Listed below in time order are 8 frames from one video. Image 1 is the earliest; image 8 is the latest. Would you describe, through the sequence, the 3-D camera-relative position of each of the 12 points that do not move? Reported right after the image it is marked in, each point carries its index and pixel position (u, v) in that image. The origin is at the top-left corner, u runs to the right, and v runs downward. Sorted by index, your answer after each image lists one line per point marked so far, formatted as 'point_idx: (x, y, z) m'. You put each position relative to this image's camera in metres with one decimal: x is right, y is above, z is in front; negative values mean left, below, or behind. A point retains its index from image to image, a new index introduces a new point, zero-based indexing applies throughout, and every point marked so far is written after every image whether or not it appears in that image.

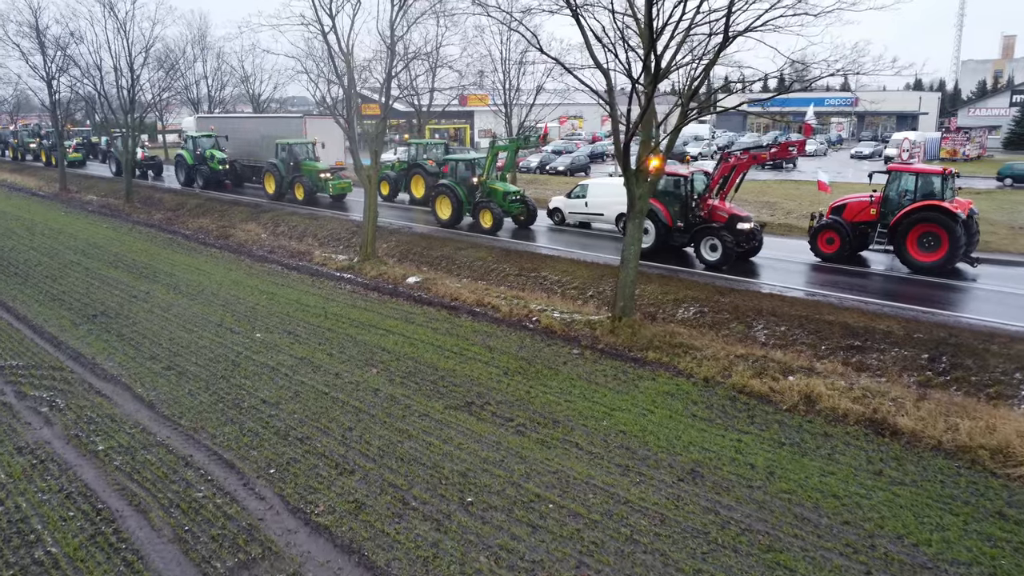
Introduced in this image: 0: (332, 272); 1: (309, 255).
0: (-3.6, +0.3, +15.8) m
1: (-4.4, +0.7, +17.4) m
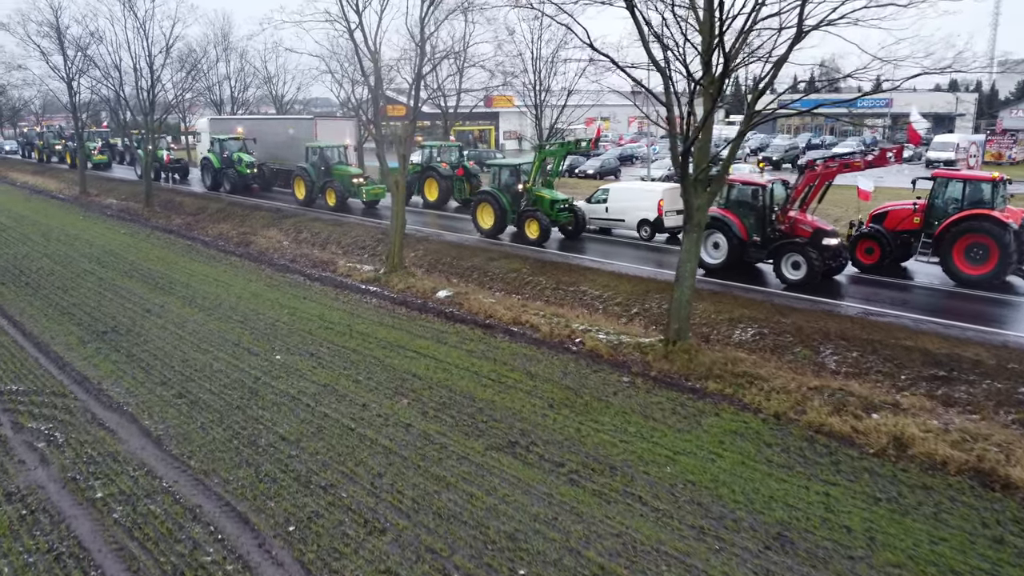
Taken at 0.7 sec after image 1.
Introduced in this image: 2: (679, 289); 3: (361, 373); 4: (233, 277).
0: (-2.9, +0.1, +14.9) m
1: (-3.7, +0.5, +16.5) m
2: (+2.2, 0.0, +10.3) m
3: (-1.9, -1.1, +9.9) m
4: (-5.5, +0.2, +15.7) m
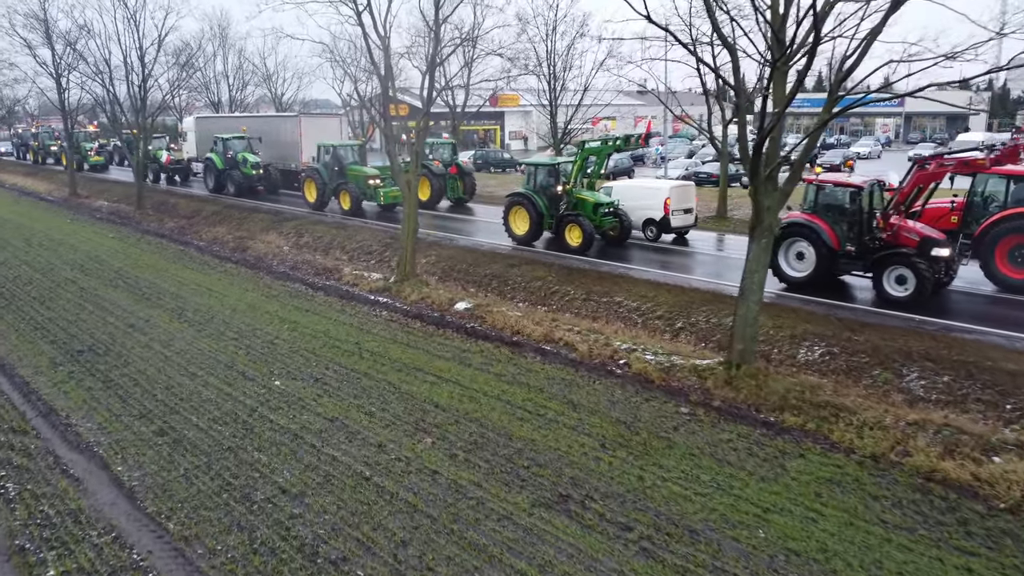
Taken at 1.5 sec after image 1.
0: (-2.5, -0.1, +13.5) m
1: (-3.3, +0.3, +15.1) m
2: (+2.6, -0.2, +8.9) m
3: (-1.5, -1.2, +8.5) m
4: (-5.1, 0.0, +14.2) m
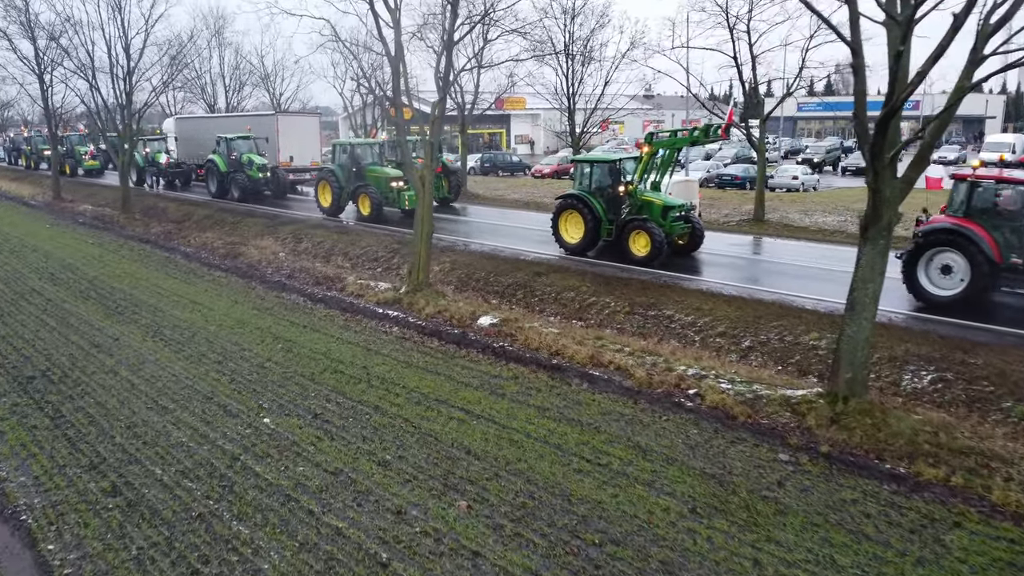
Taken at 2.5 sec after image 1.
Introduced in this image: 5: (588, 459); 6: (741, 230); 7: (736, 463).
0: (-2.0, -0.3, +11.6) m
1: (-2.9, +0.1, +13.3) m
2: (+3.0, -0.3, +7.1) m
3: (-1.0, -1.3, +6.7) m
4: (-4.6, -0.2, +12.4) m
5: (+0.6, -1.4, +6.5) m
6: (+5.4, +1.4, +19.1) m
7: (+1.8, -1.4, +6.5) m
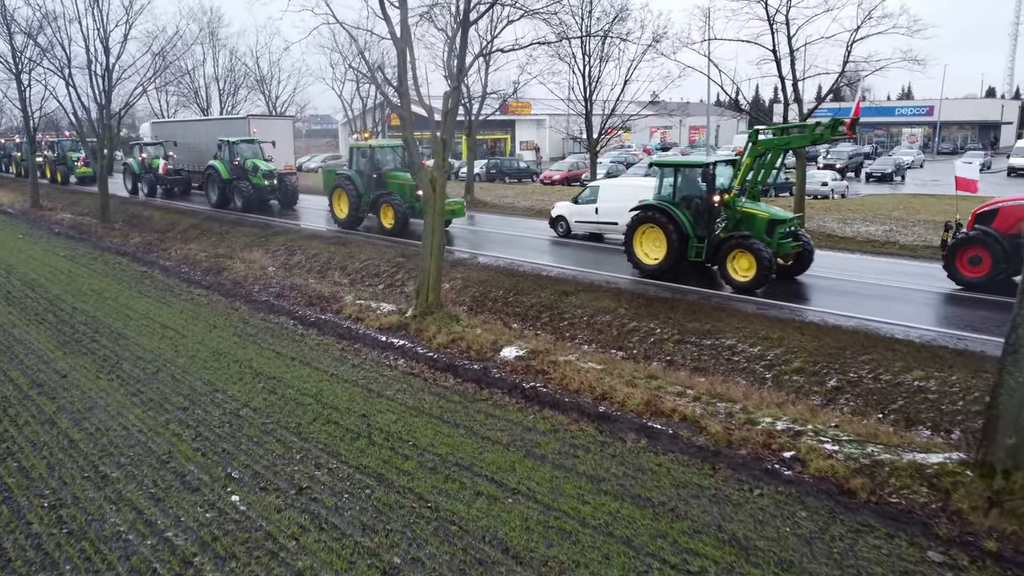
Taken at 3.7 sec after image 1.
0: (-1.7, -0.6, +9.9) m
1: (-2.5, -0.2, +11.5) m
2: (+3.3, -0.5, +5.3) m
3: (-0.7, -1.6, +4.9) m
4: (-4.3, -0.4, +10.7) m
5: (+0.9, -1.6, +4.7) m
6: (+5.7, +1.0, +17.4) m
7: (+2.2, -1.6, +4.7) m
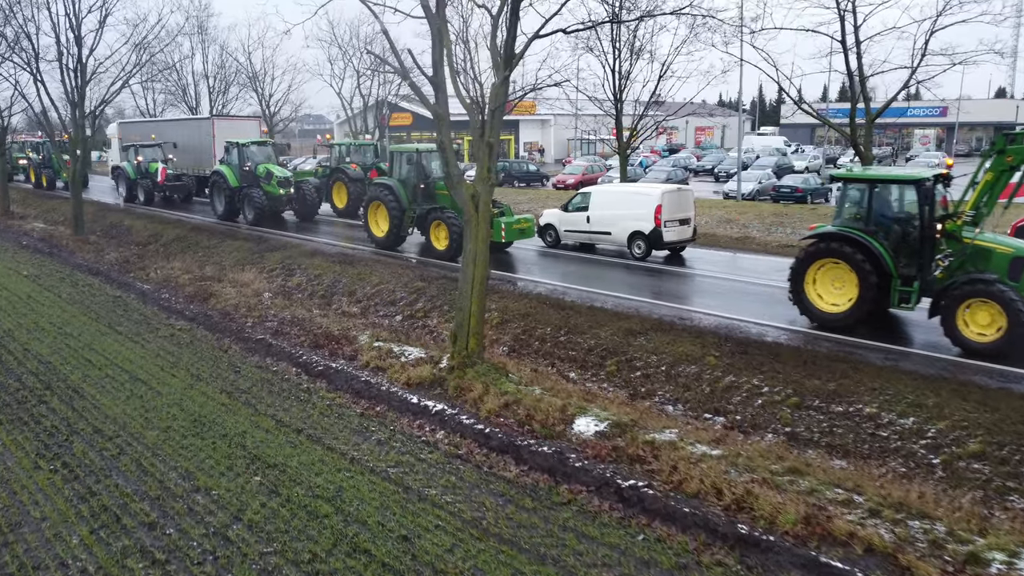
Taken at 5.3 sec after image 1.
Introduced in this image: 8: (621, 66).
0: (-1.1, -1.0, +7.8) m
1: (-1.9, -0.6, +9.4) m
2: (+4.0, -1.0, +3.2) m
3: (0.0, -2.0, +2.8) m
4: (-3.7, -0.9, +8.5) m
5: (+1.6, -2.1, +2.6) m
6: (+6.3, +0.6, +15.3) m
7: (+2.8, -2.1, +2.7) m
8: (+2.6, +5.3, +19.0) m
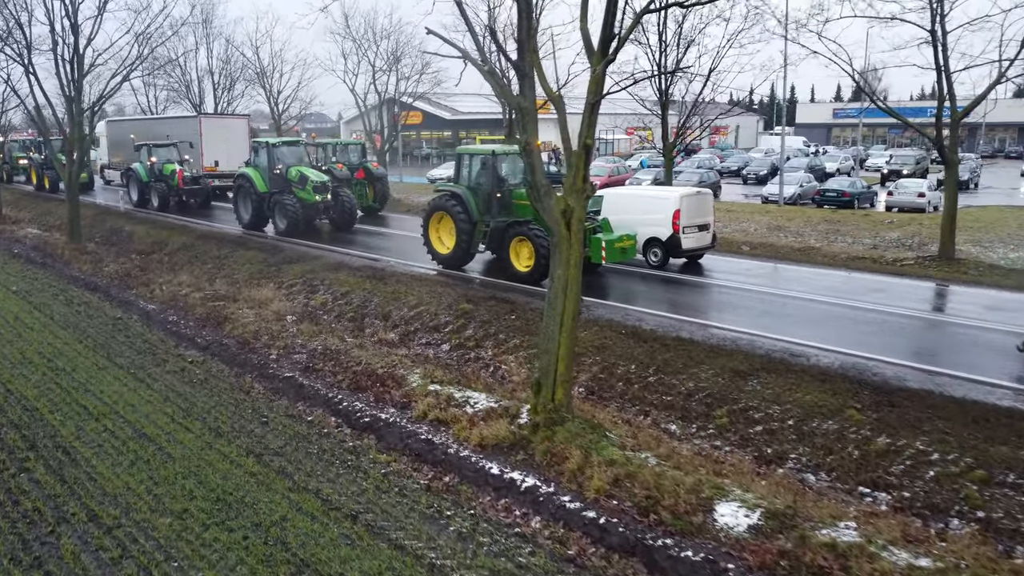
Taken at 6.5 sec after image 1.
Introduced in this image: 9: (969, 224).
0: (-0.3, -1.3, +6.2) m
1: (-1.1, -0.9, +7.8) m
2: (+4.8, -1.3, +1.7) m
3: (+0.7, -2.3, +1.2) m
4: (-2.9, -1.2, +7.0) m
5: (+2.4, -2.4, +1.1) m
6: (+7.0, +0.3, +13.8) m
7: (+3.6, -2.4, +1.1) m
8: (+3.4, +5.0, +17.5) m
9: (+11.0, +1.5, +18.9) m
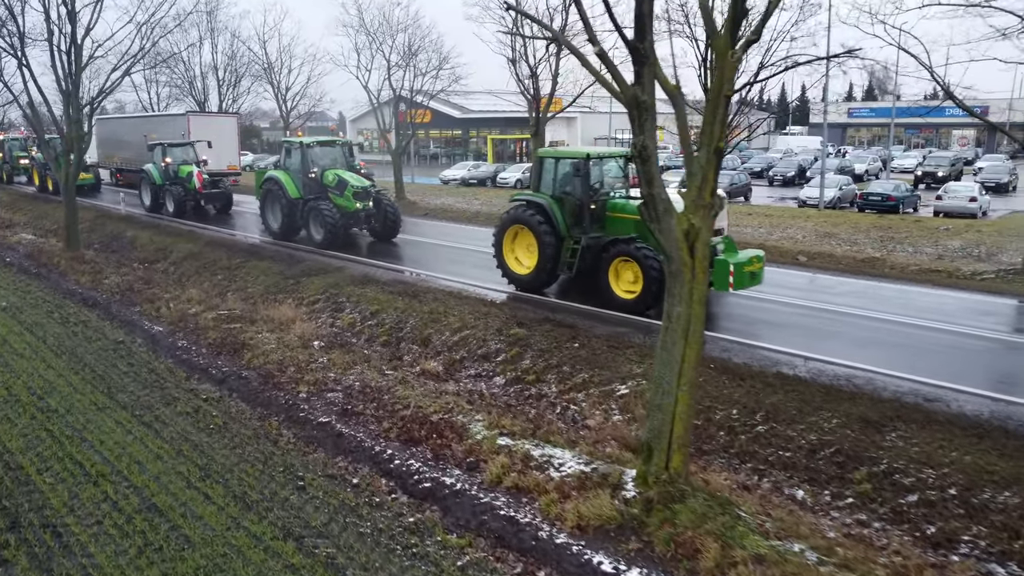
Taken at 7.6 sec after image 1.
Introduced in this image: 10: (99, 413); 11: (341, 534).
0: (+0.4, -1.5, +4.9) m
1: (-0.5, -1.2, +6.5) m
2: (+5.5, -1.6, +0.4) m
3: (+1.4, -2.6, -0.1) m
4: (-2.2, -1.4, +5.6) m
5: (+3.1, -2.6, -0.2) m
6: (+7.7, 0.0, +12.5) m
7: (+4.3, -2.7, -0.2) m
8: (+4.1, +4.8, +16.2) m
9: (+11.6, +1.2, +17.6) m
10: (-3.7, -1.1, +7.2) m
11: (-1.1, -1.6, +5.1) m
